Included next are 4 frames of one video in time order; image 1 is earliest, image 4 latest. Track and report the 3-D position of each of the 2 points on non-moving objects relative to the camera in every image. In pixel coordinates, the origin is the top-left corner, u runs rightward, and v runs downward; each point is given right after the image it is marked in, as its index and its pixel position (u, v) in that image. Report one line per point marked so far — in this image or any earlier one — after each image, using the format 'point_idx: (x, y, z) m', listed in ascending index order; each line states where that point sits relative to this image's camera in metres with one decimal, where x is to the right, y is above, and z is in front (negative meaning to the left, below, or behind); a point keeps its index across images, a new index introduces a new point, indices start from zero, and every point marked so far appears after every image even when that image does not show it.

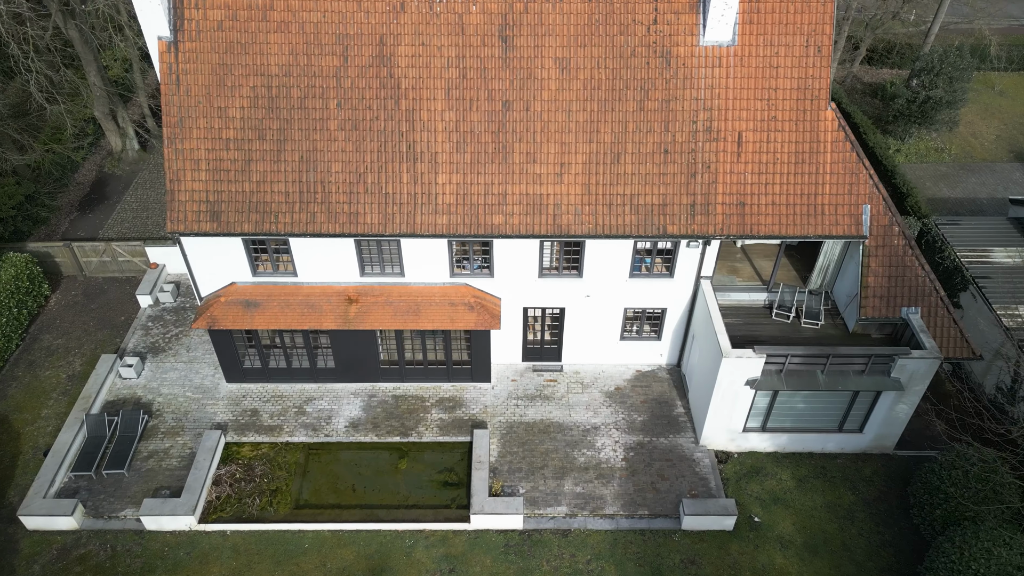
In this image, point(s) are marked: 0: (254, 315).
0: (-6.5, -0.7, +19.3) m
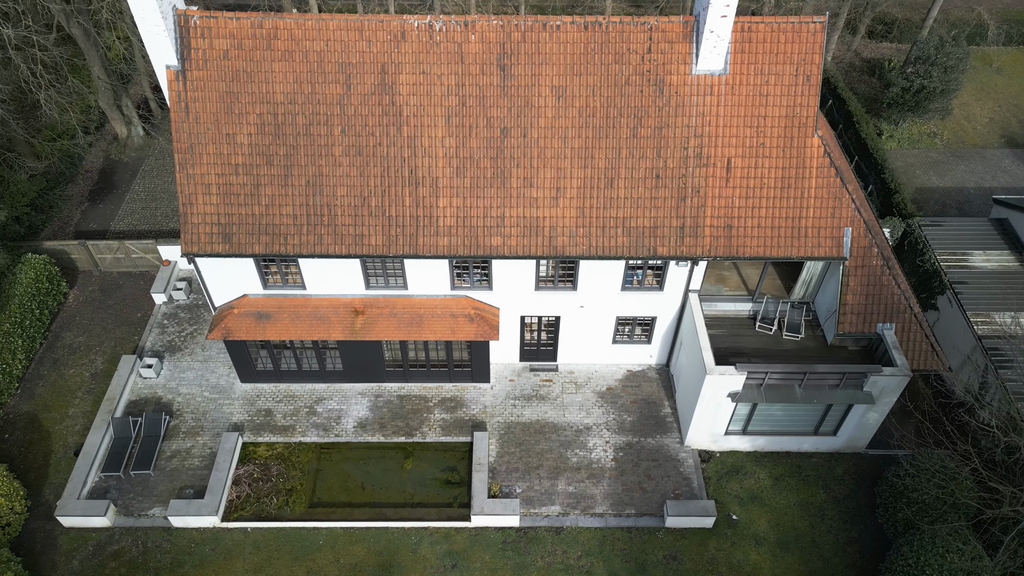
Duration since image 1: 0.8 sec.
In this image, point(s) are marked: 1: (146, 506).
0: (-6.6, -1.0, +20.4) m
1: (-9.6, -5.7, +20.0) m
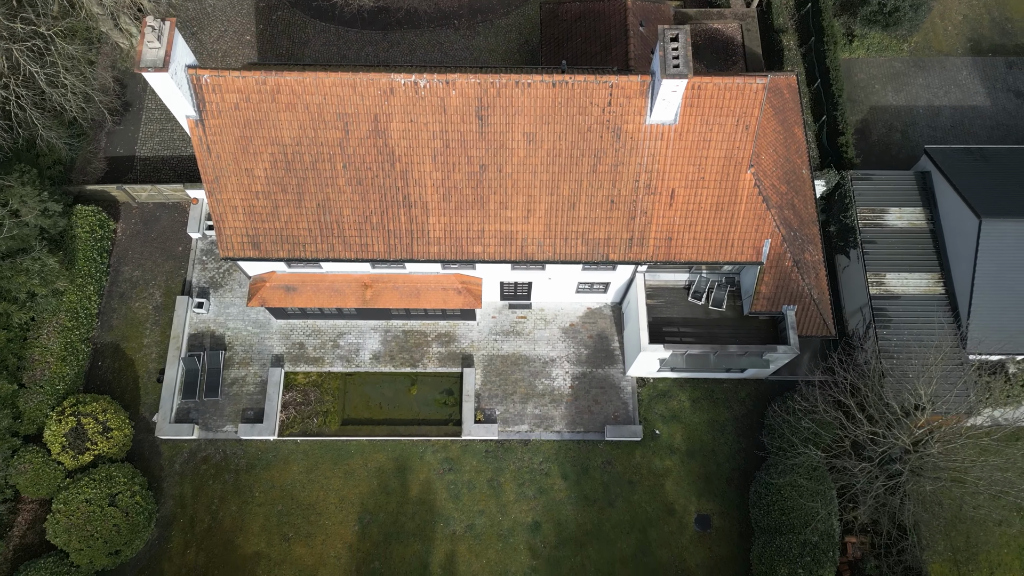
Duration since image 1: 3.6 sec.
0: (-7.2, -0.3, +25.4) m
1: (-10.2, -4.8, +26.8) m
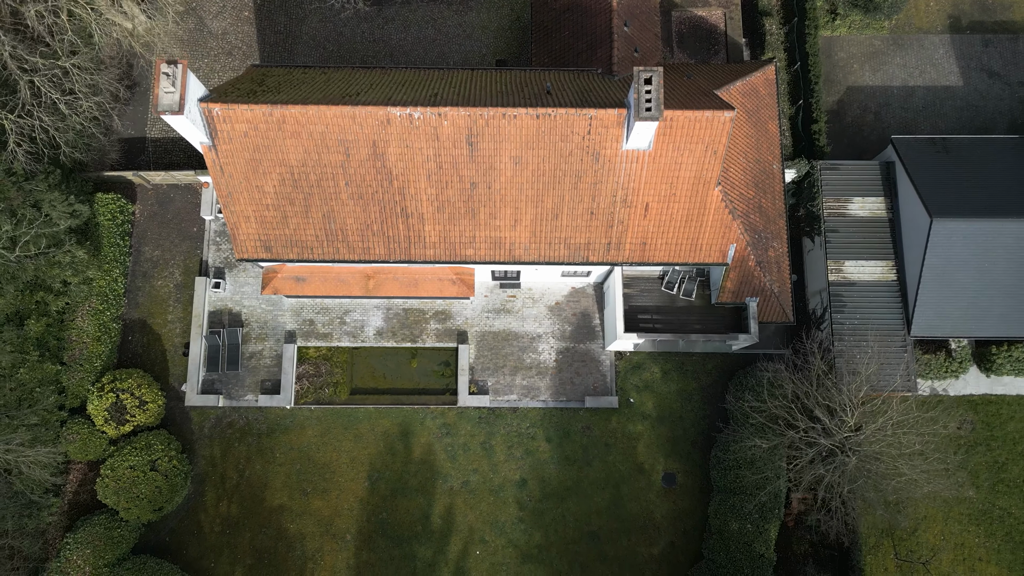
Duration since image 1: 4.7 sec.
0: (-7.6, 0.0, +28.0) m
1: (-10.6, -4.2, +30.1) m
